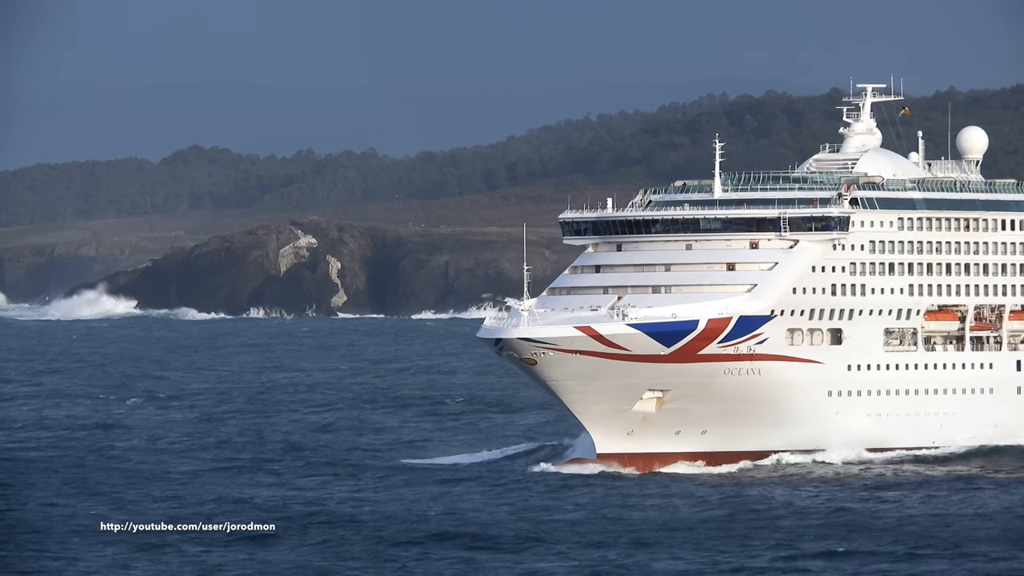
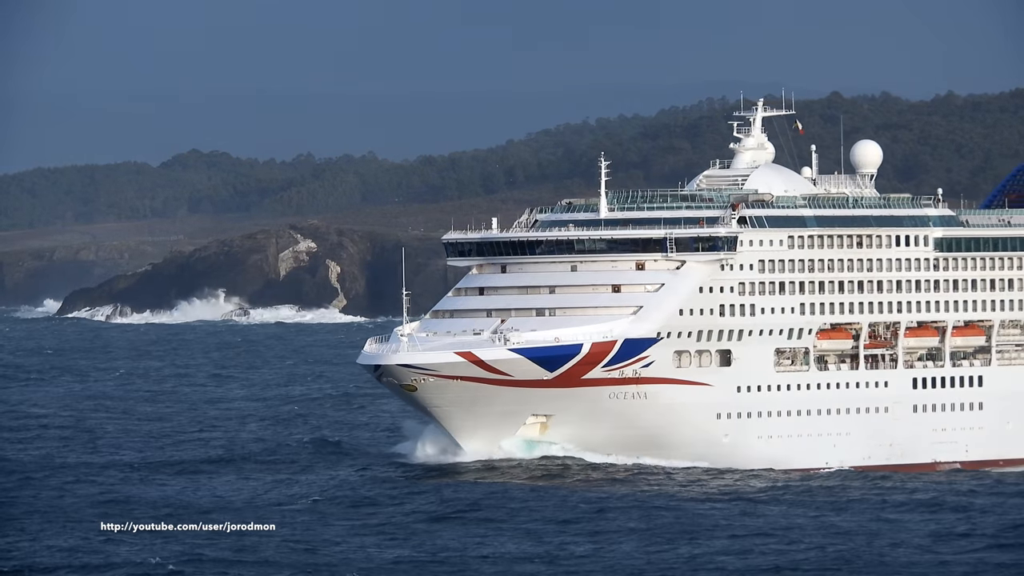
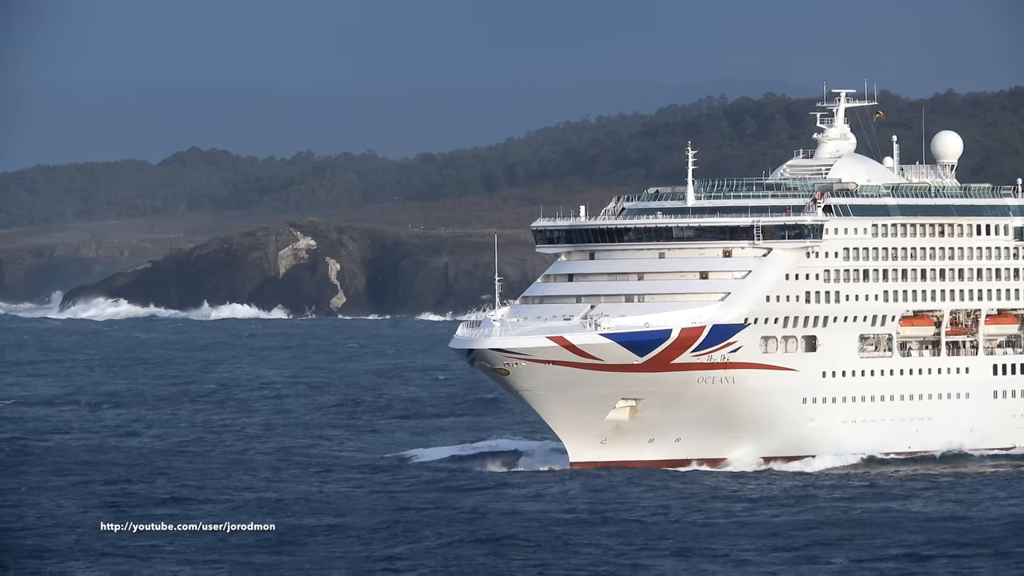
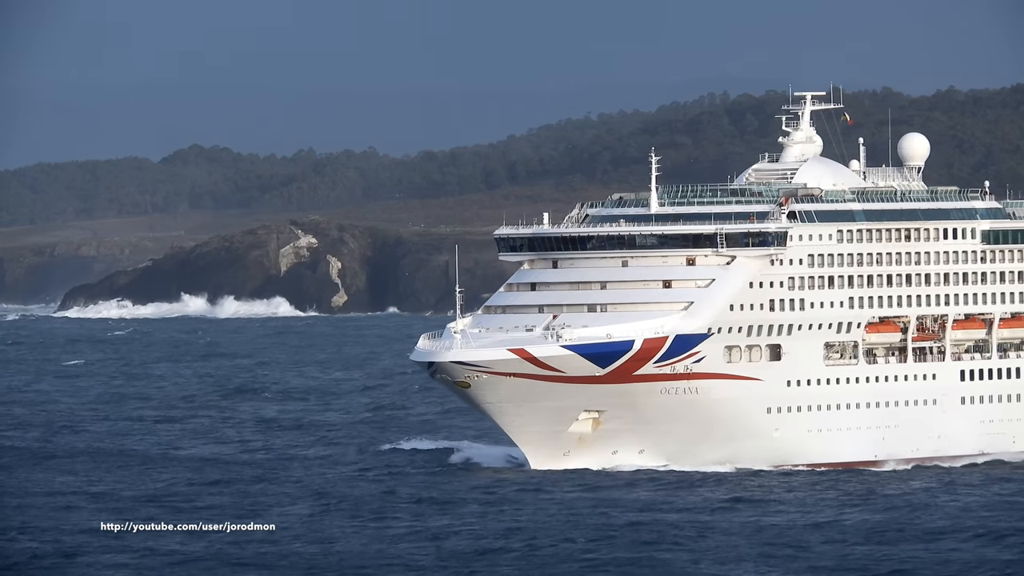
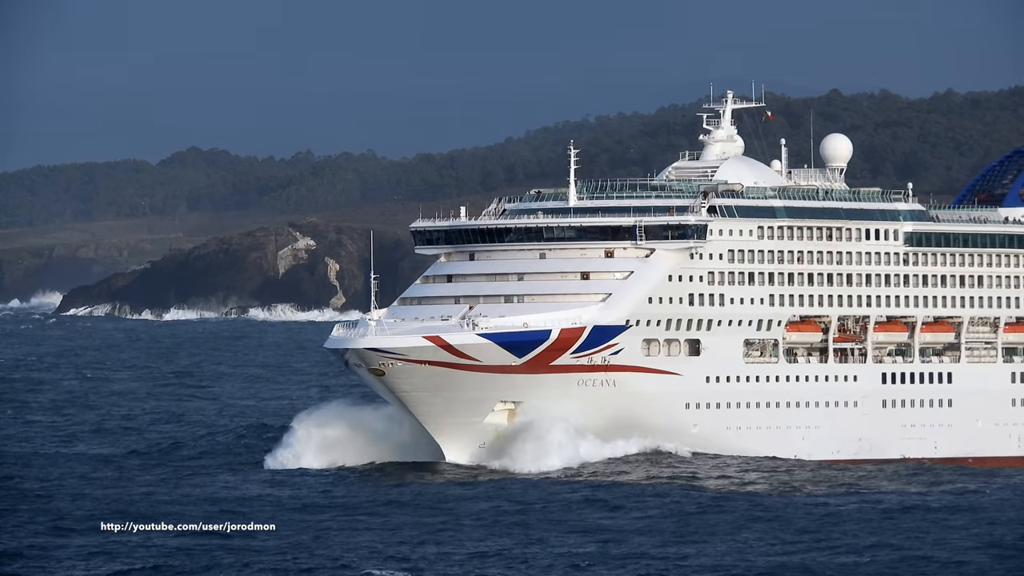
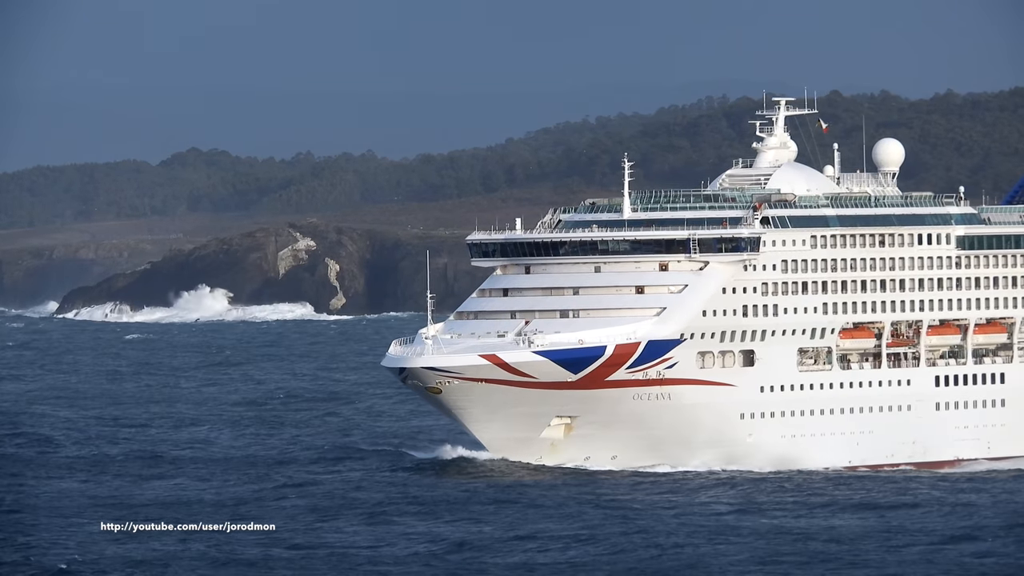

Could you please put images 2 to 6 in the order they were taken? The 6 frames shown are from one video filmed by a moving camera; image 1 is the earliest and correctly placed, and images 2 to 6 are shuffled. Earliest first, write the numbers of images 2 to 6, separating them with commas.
3, 4, 6, 2, 5
